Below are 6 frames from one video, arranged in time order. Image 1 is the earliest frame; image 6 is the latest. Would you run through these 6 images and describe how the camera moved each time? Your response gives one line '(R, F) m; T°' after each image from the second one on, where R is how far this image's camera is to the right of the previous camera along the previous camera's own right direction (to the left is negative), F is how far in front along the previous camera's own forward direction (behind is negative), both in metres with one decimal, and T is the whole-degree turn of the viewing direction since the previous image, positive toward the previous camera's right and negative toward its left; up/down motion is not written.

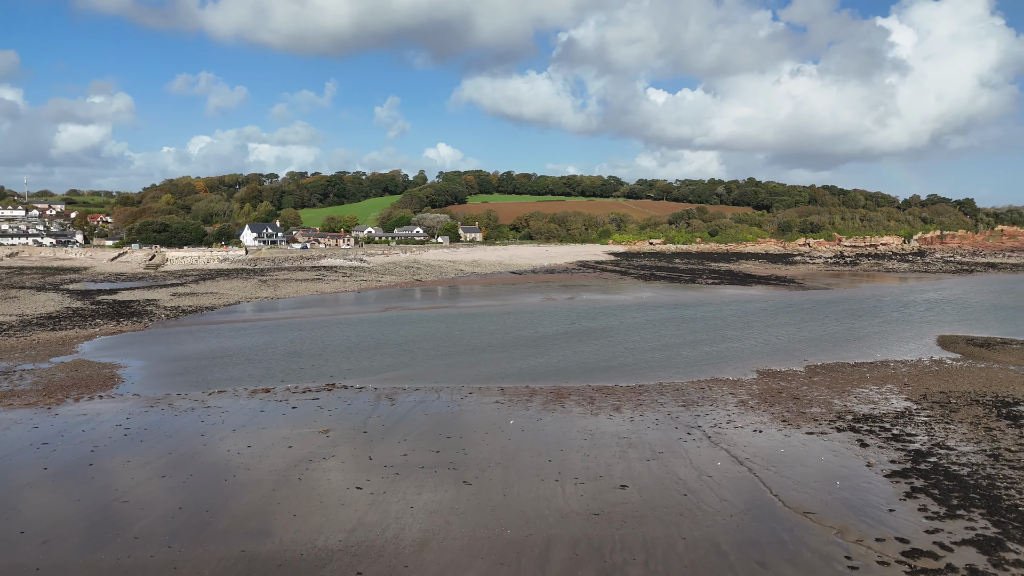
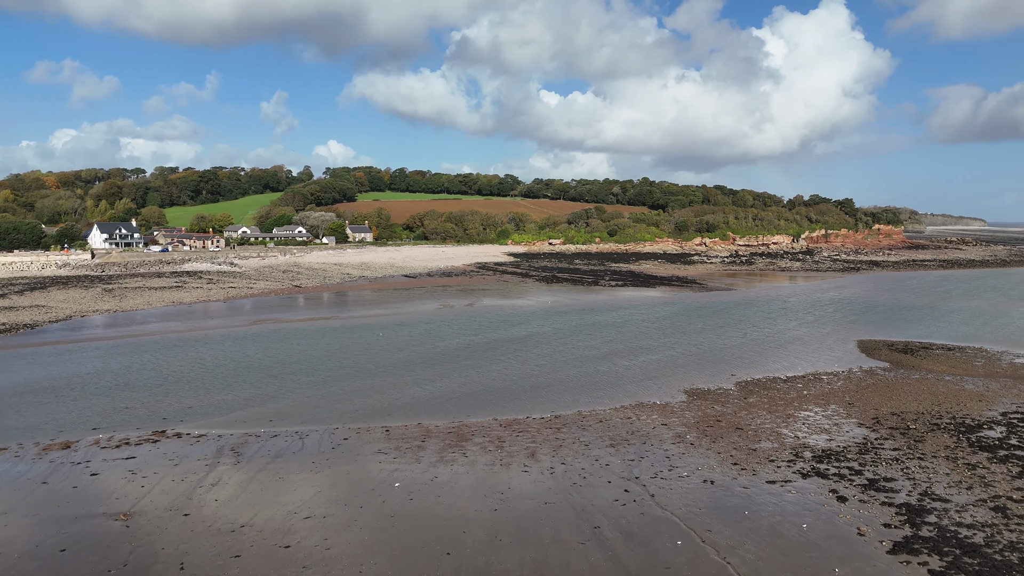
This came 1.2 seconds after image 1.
(+0.1, +2.2) m; +8°
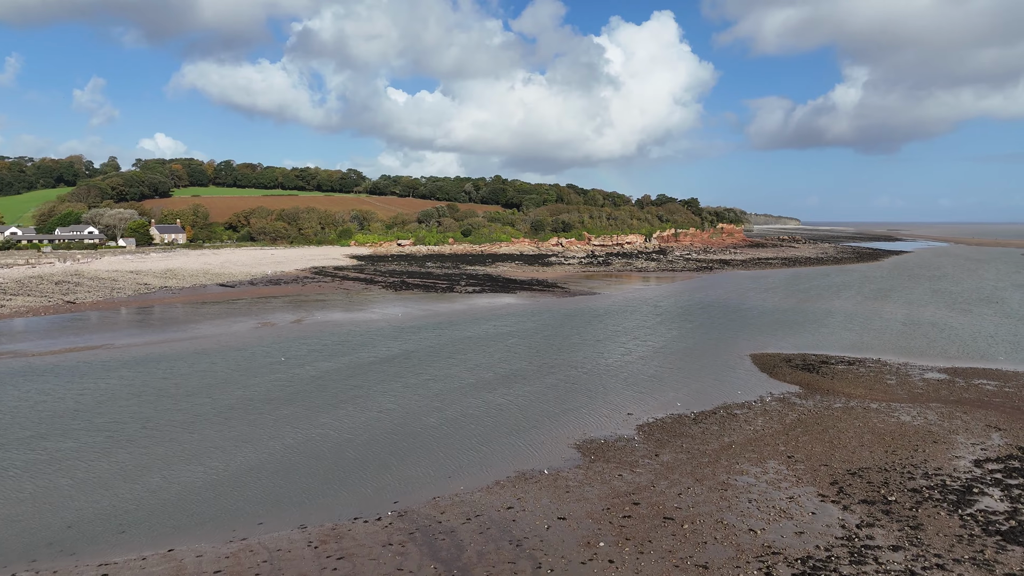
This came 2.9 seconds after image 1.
(+0.3, +3.4) m; +12°
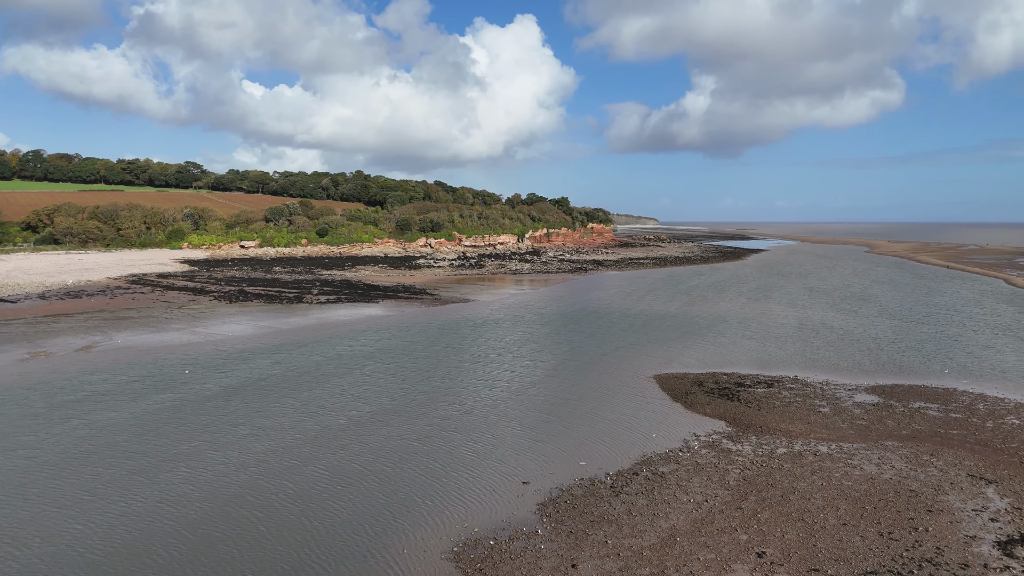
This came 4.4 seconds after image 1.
(+0.2, +2.9) m; +10°
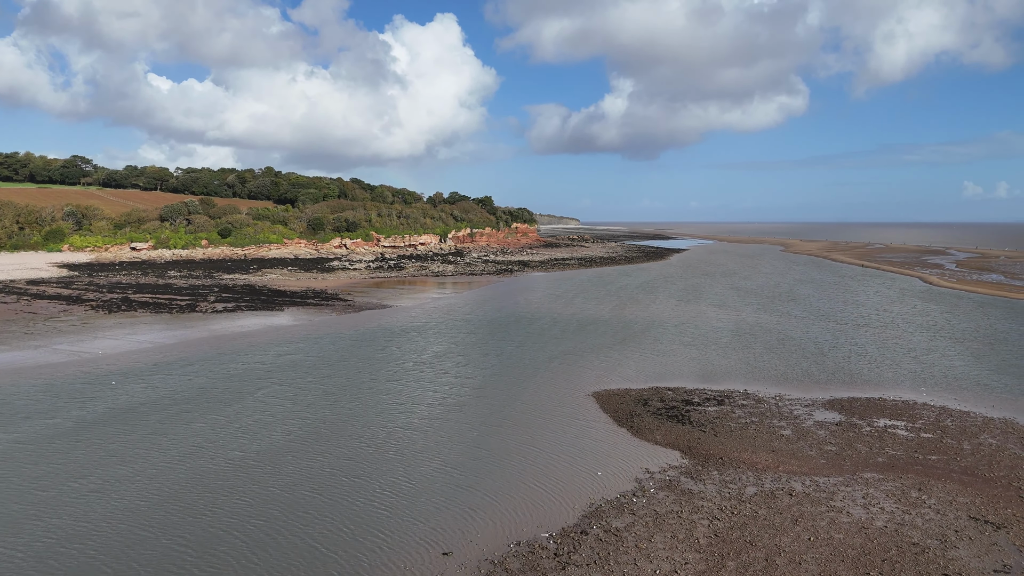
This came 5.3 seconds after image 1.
(+0.1, +1.6) m; +6°
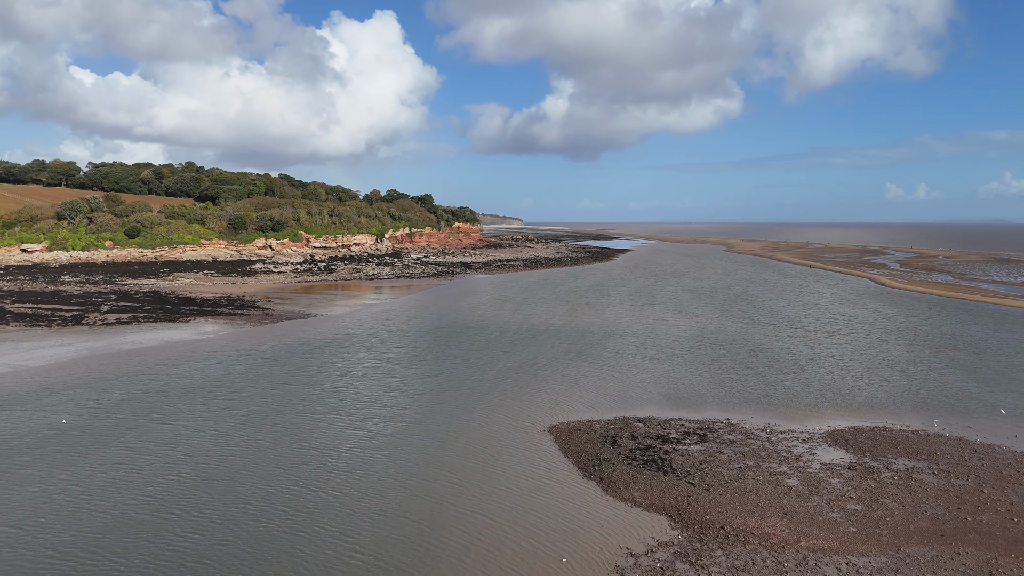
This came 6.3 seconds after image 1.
(+0.1, +2.1) m; +5°
